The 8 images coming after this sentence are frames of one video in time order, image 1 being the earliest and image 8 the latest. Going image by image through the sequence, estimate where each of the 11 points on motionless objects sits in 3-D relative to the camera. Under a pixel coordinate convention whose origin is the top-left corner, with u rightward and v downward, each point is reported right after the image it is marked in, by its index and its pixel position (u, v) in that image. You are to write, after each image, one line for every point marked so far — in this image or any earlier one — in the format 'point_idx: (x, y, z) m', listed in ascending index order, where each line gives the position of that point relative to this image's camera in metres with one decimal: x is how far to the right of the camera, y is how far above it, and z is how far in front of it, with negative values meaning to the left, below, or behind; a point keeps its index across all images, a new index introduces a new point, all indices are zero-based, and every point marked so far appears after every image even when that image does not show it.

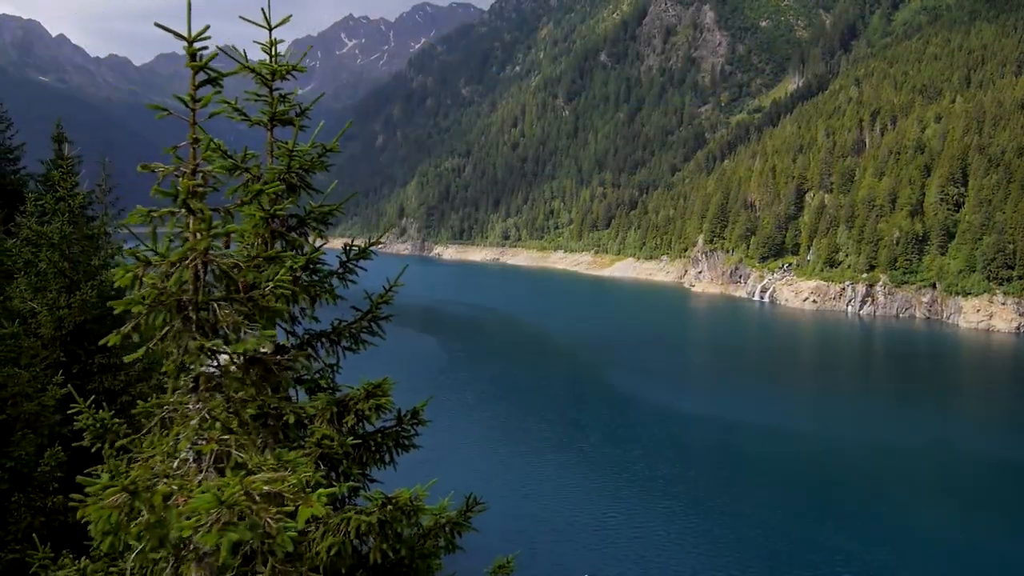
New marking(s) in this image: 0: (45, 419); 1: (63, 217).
0: (-7.0, -2.0, +9.7) m
1: (-8.6, +1.4, +12.8) m
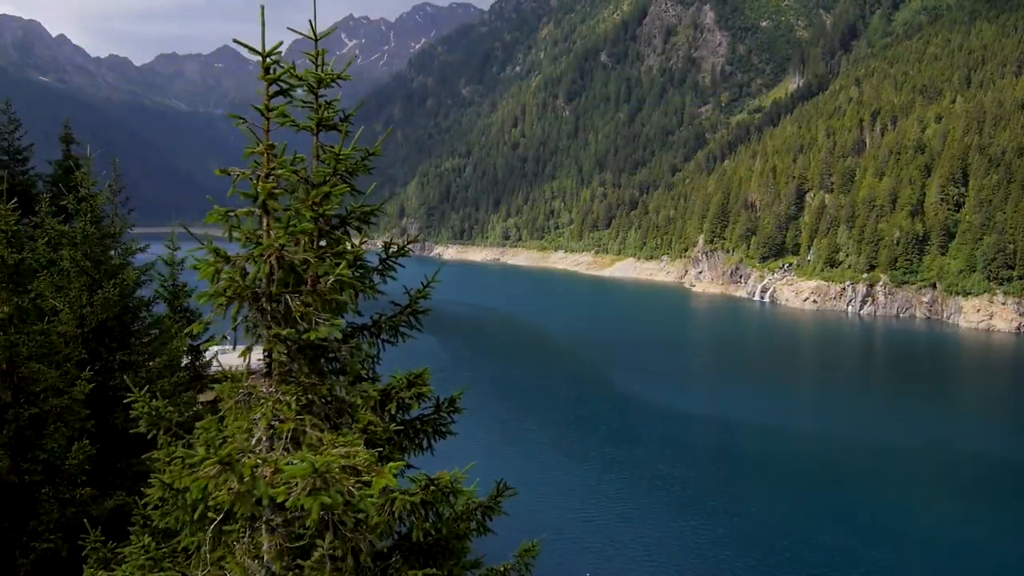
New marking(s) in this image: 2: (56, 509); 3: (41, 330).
0: (-6.8, -2.0, +10.0) m
1: (-8.4, +1.4, +13.1) m
2: (-6.7, -3.3, +9.7) m
3: (-7.2, -0.6, +10.0) m
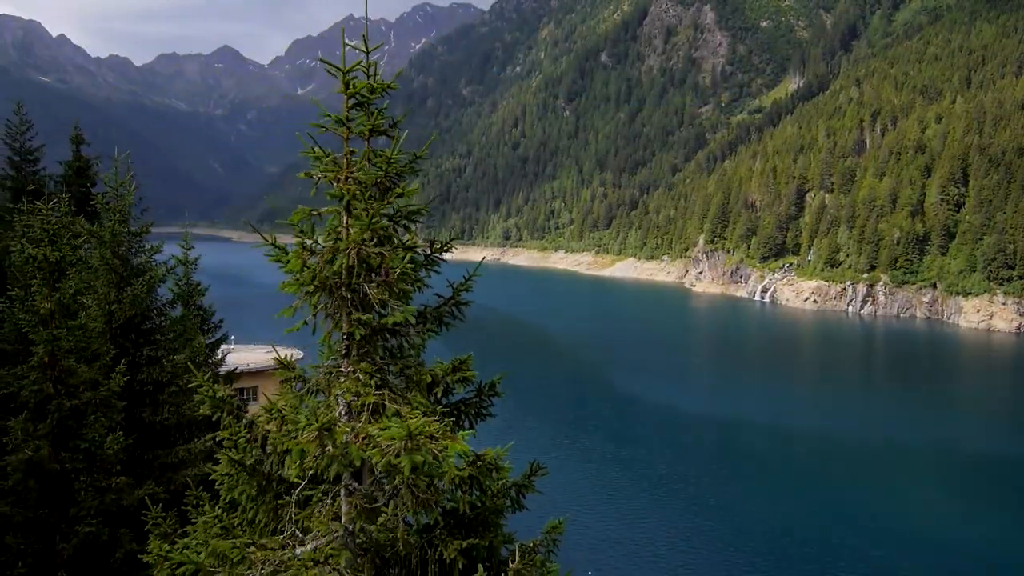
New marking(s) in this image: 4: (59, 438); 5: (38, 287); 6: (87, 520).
0: (-6.5, -2.0, +10.4) m
1: (-8.1, +1.5, +13.5) m
2: (-6.4, -3.2, +10.1) m
3: (-6.9, -0.6, +10.4) m
4: (-7.0, -2.3, +10.2) m
5: (-7.3, 0.0, +10.2) m
6: (-6.4, -3.5, +10.1) m
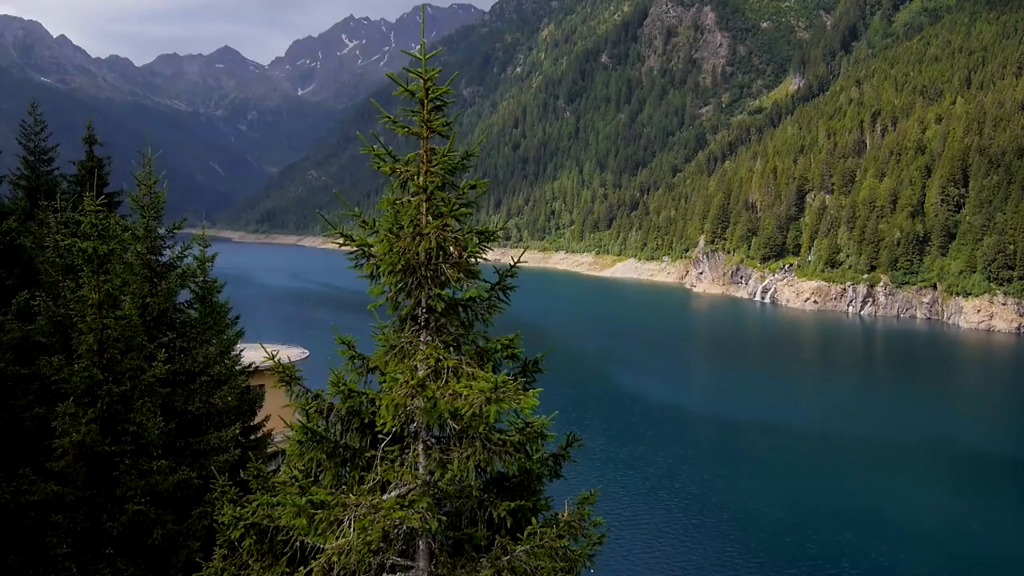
0: (-6.1, -1.8, +10.9) m
1: (-7.7, +1.6, +14.1) m
2: (-6.1, -3.1, +10.7) m
3: (-6.5, -0.5, +11.0) m
4: (-6.6, -2.2, +10.8) m
5: (-7.0, +0.2, +10.8) m
6: (-6.1, -3.3, +10.6) m
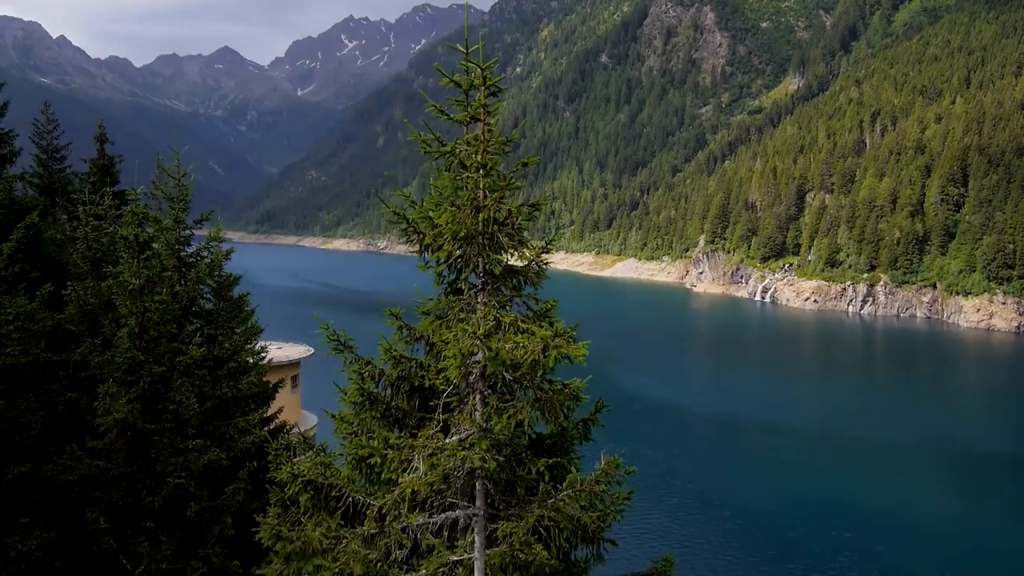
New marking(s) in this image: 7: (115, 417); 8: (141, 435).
0: (-5.7, -1.6, +11.5) m
1: (-7.4, +1.9, +14.6) m
2: (-5.7, -2.8, +11.2) m
3: (-6.2, -0.2, +11.5) m
4: (-6.2, -1.9, +11.3) m
5: (-6.6, +0.4, +11.3) m
6: (-5.7, -3.1, +11.2) m
7: (-6.4, -2.1, +10.6) m
8: (-6.2, -2.5, +11.2) m
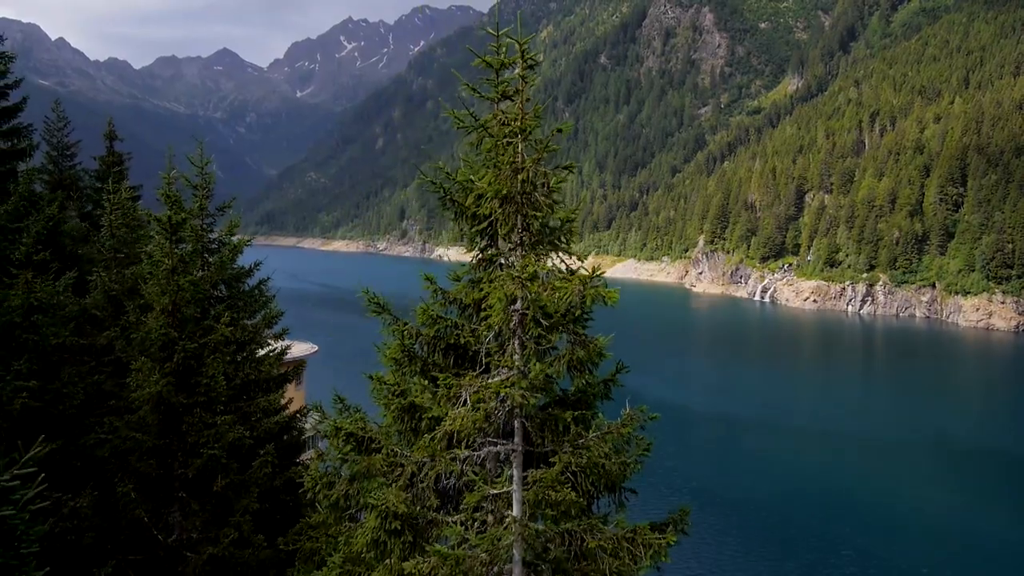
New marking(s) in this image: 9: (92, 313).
0: (-5.5, -1.2, +12.0) m
1: (-7.1, +2.2, +15.1) m
2: (-5.4, -2.5, +11.7) m
3: (-5.9, +0.1, +12.0) m
4: (-5.9, -1.6, +11.8) m
5: (-6.3, +0.8, +11.8) m
6: (-5.4, -2.8, +11.6) m
7: (-6.1, -1.7, +11.1) m
8: (-5.9, -2.1, +11.7) m
9: (-9.8, -0.6, +15.3) m
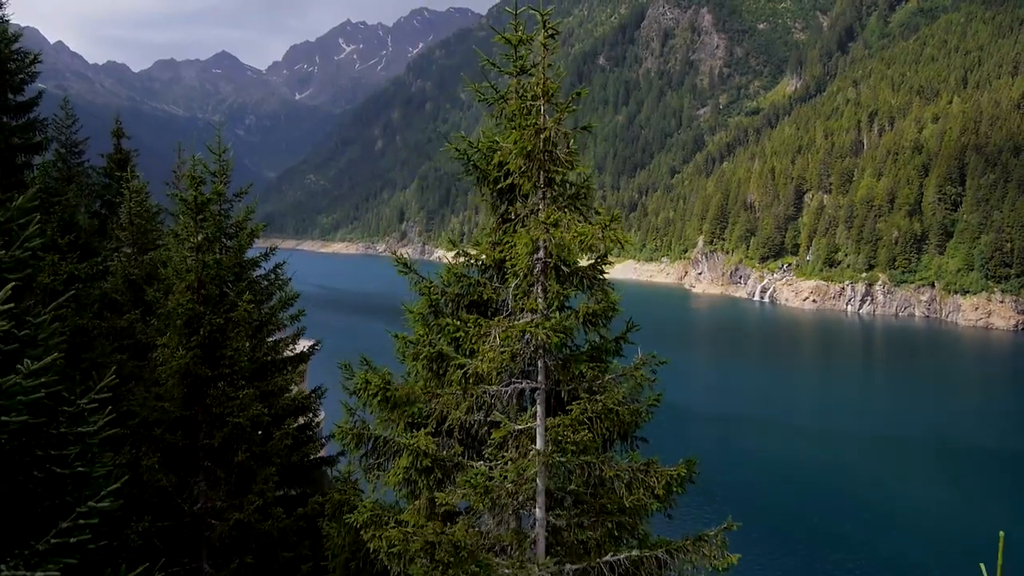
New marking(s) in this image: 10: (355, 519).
0: (-5.2, -0.8, +12.4) m
1: (-6.9, +2.6, +15.6) m
2: (-5.2, -2.1, +12.2) m
3: (-5.7, +0.5, +12.5) m
4: (-5.7, -1.2, +12.3) m
5: (-6.1, +1.2, +12.3) m
6: (-5.2, -2.3, +12.1) m
7: (-5.9, -1.3, +11.6) m
8: (-5.7, -1.7, +12.1) m
9: (-9.6, -0.2, +15.8) m
10: (-1.9, -2.8, +7.9) m
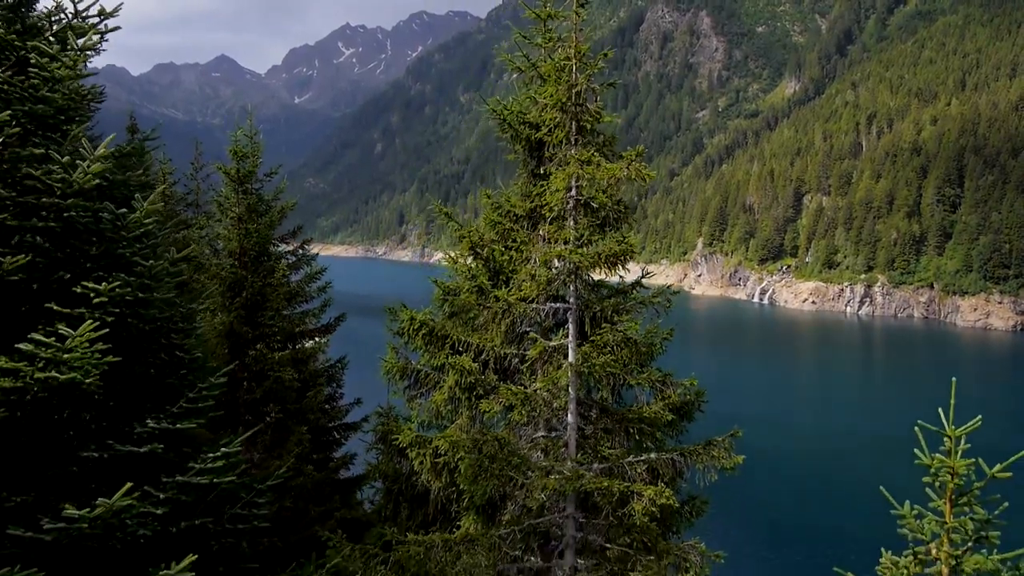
0: (-4.9, -0.2, +13.4) m
1: (-6.6, +3.2, +16.6) m
2: (-4.8, -1.4, +13.1) m
3: (-5.3, +1.2, +13.4) m
4: (-5.4, -0.5, +13.2) m
5: (-5.8, +1.8, +13.2) m
6: (-4.8, -1.7, +13.0) m
7: (-5.5, -0.7, +12.5) m
8: (-5.4, -1.1, +13.1) m
9: (-9.2, +0.5, +16.7) m
10: (-1.5, -2.1, +8.9) m
